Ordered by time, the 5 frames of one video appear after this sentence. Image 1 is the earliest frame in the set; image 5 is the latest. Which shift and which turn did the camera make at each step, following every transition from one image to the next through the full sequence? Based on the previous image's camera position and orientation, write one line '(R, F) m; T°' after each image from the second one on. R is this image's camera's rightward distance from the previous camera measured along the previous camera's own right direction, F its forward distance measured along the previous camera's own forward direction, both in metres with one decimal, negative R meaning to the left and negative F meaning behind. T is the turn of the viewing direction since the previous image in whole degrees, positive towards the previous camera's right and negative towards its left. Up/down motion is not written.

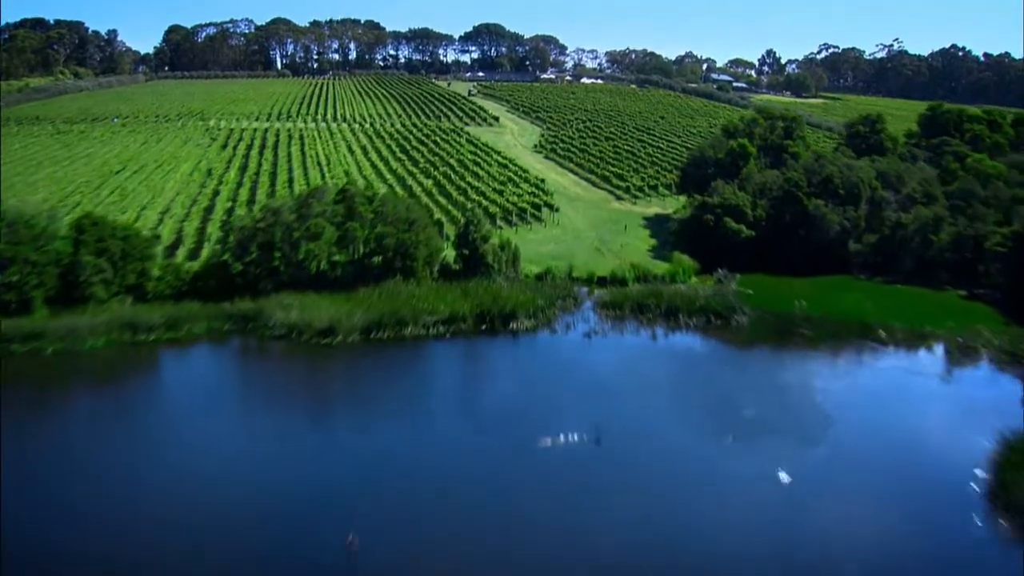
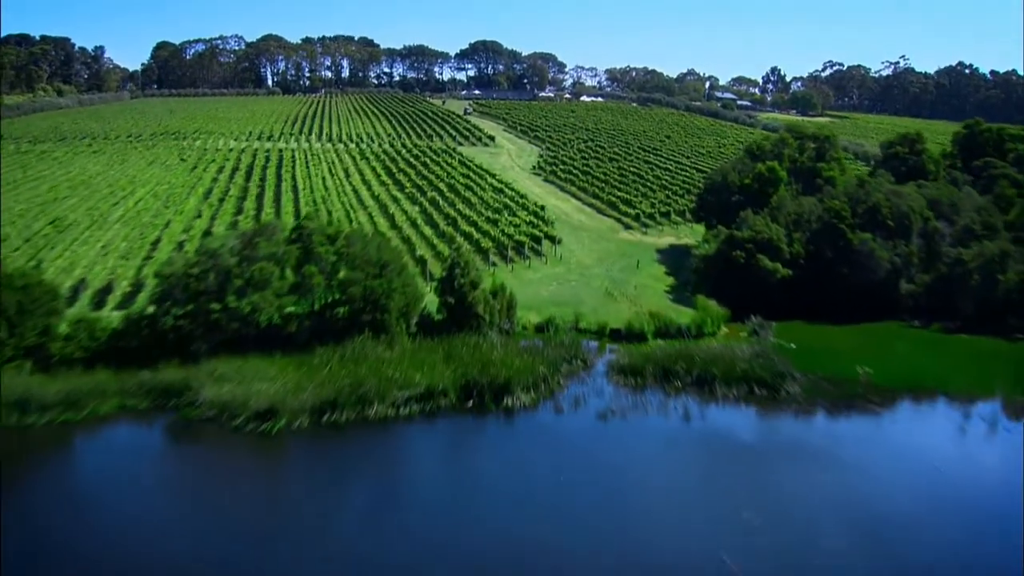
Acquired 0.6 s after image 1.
(0.0, +1.2) m; 0°
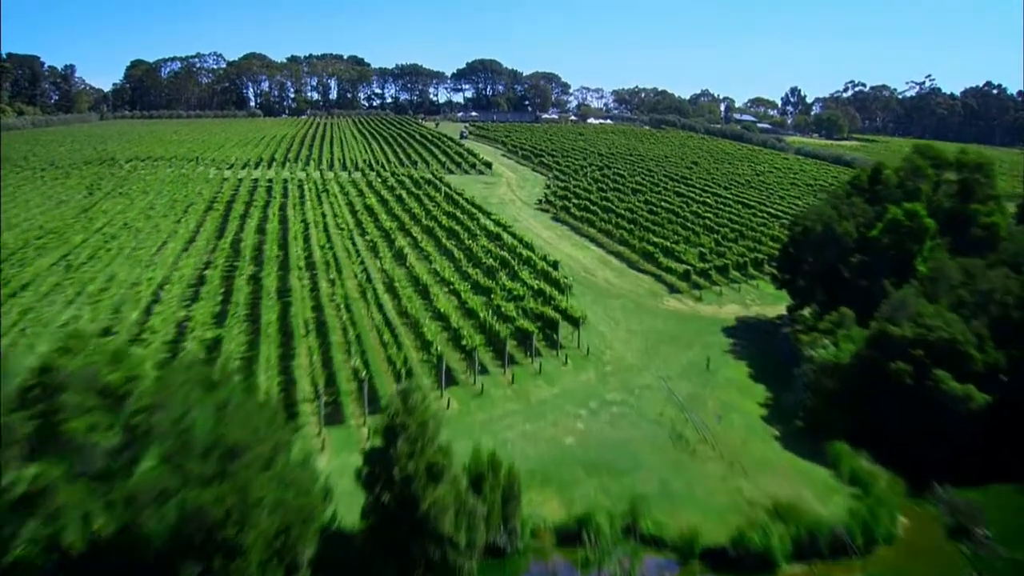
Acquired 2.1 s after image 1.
(0.0, +2.8) m; 0°
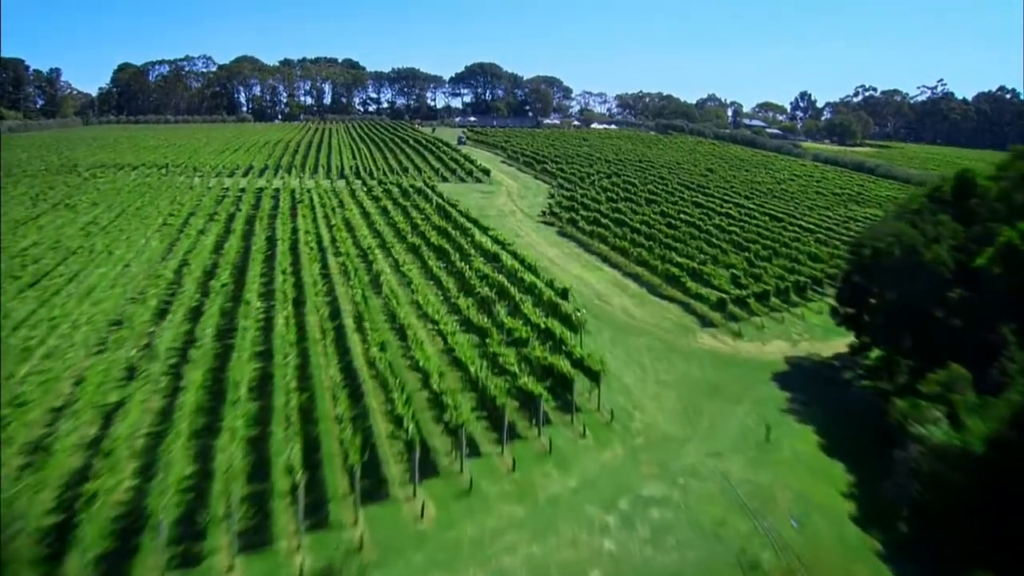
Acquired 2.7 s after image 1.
(0.0, +1.2) m; 0°
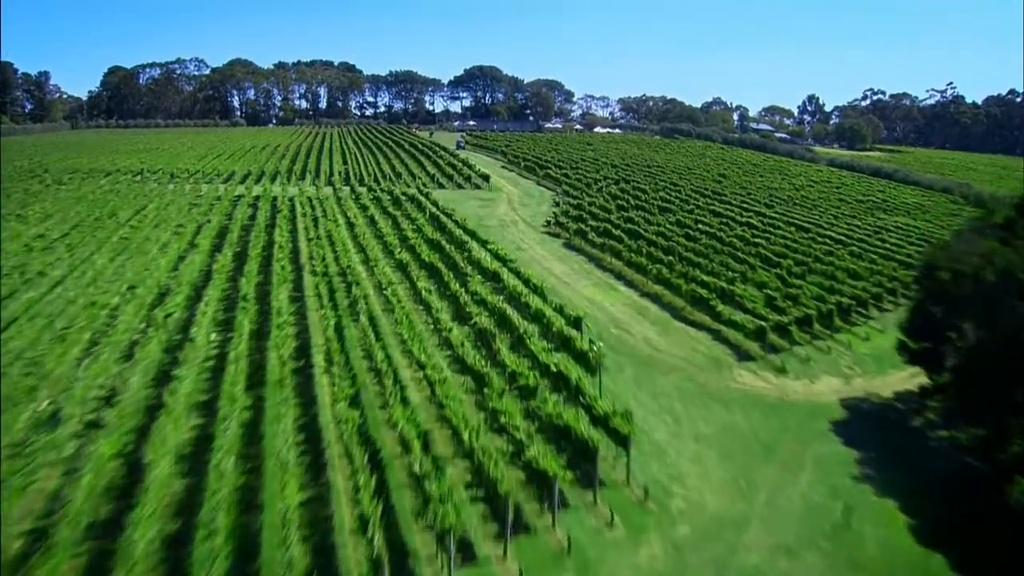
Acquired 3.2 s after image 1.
(0.0, +0.9) m; 0°
